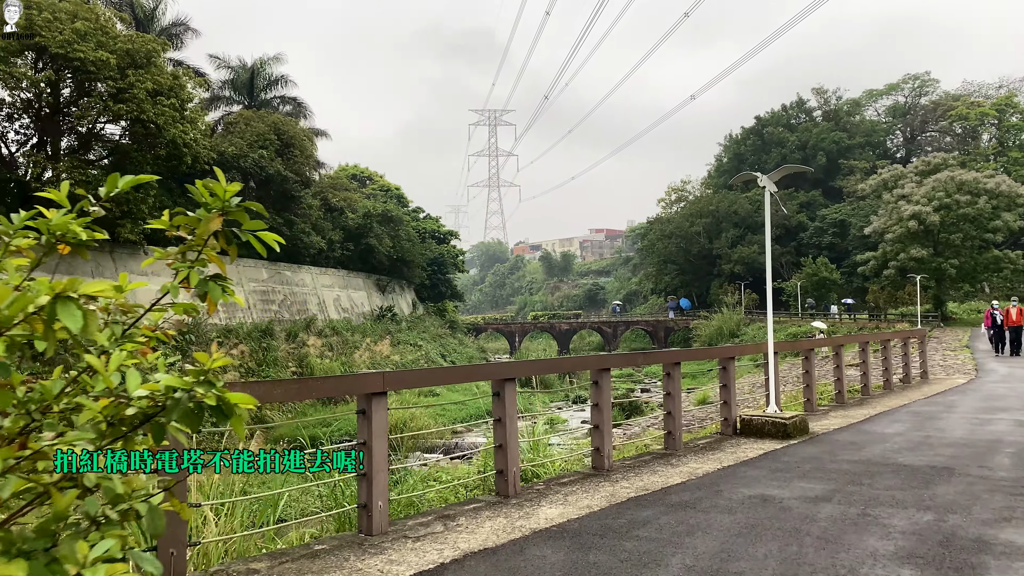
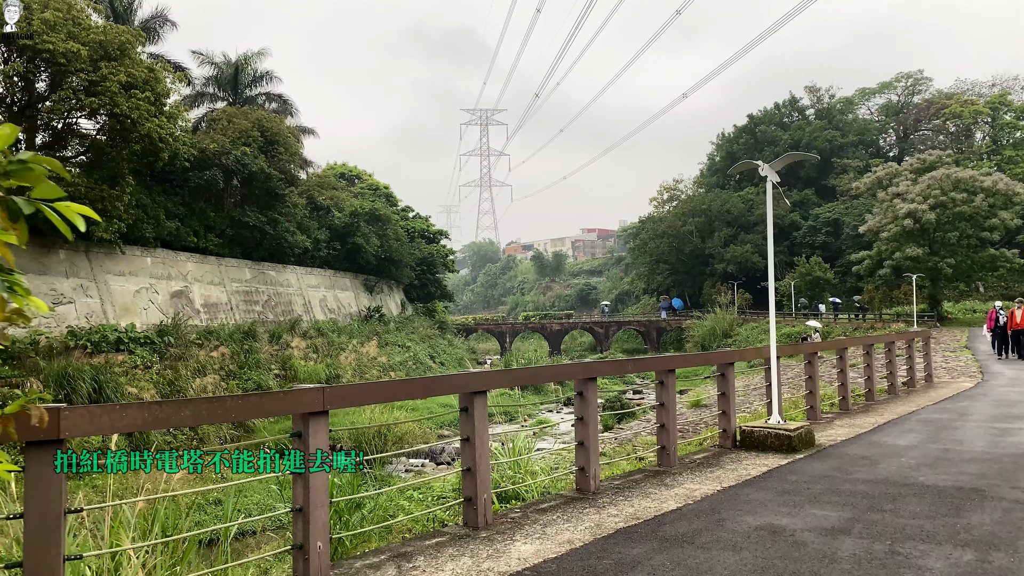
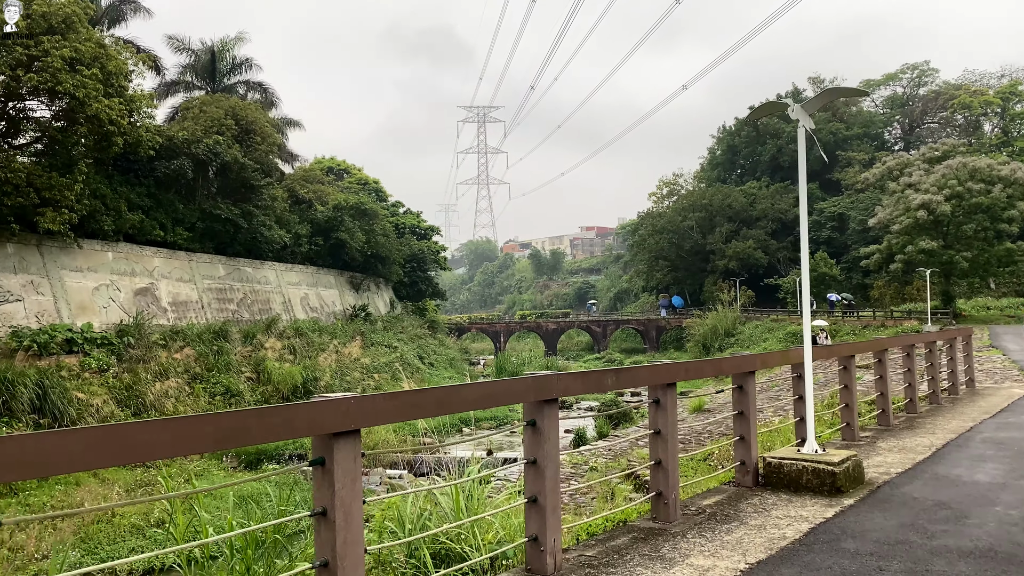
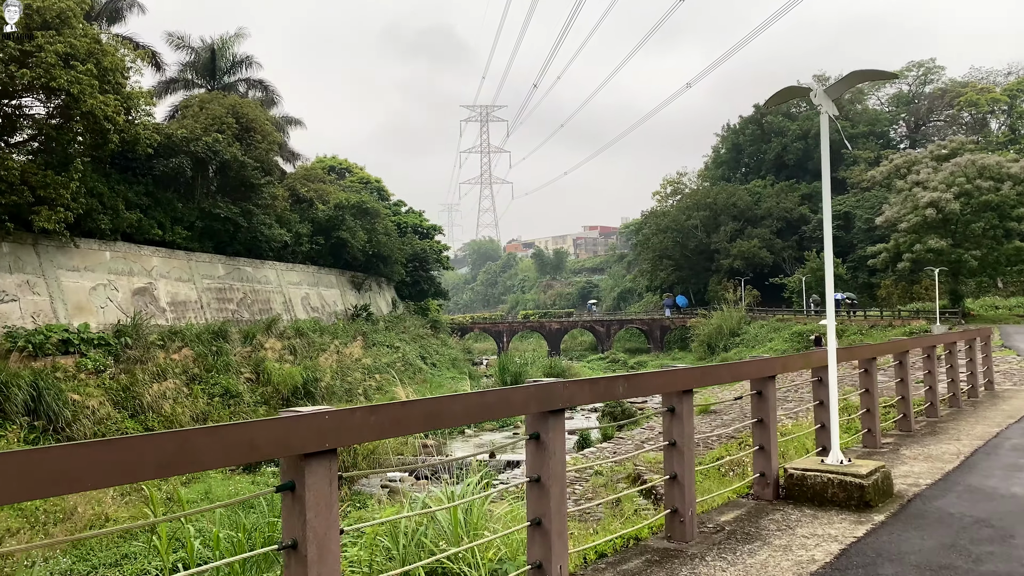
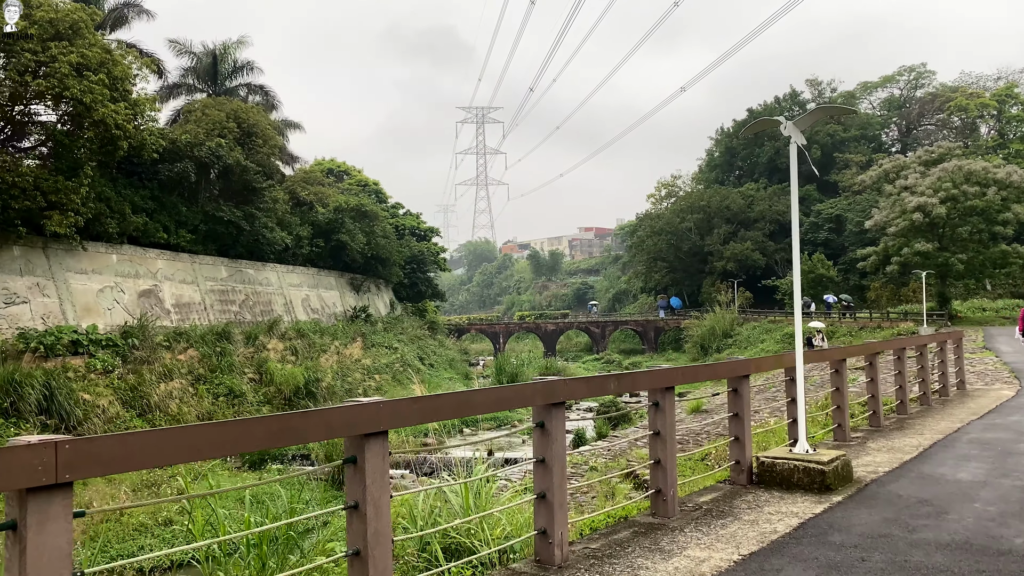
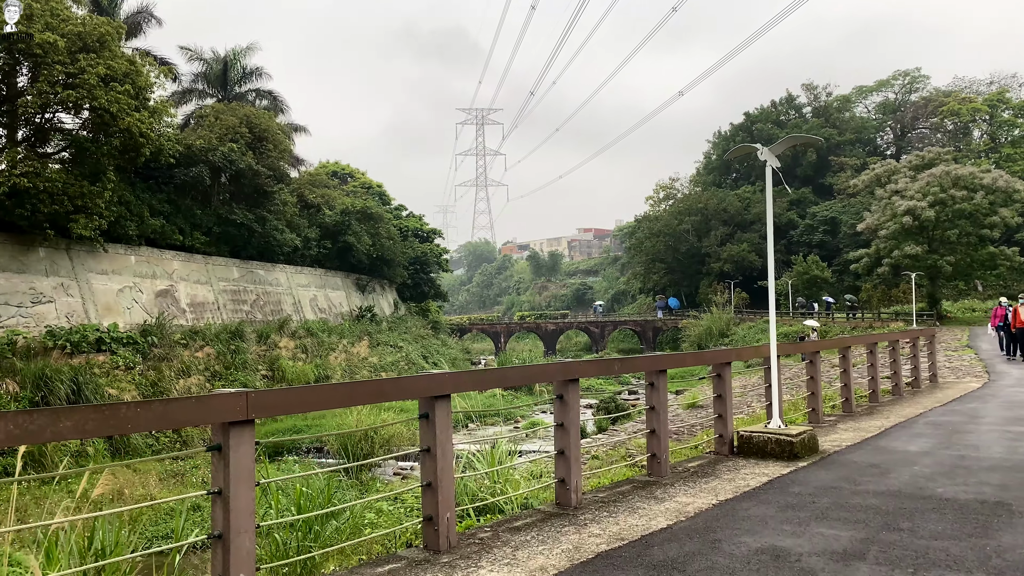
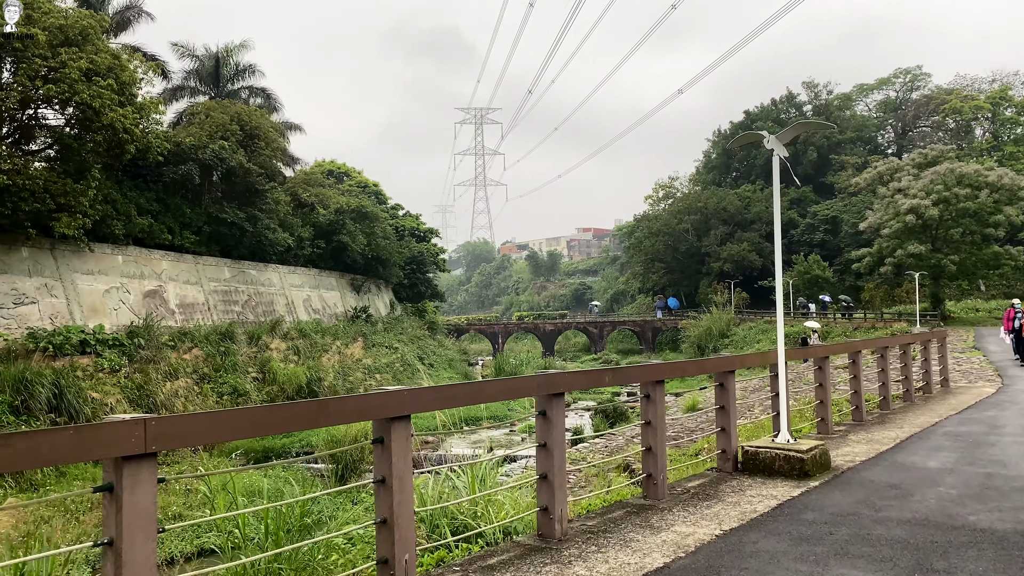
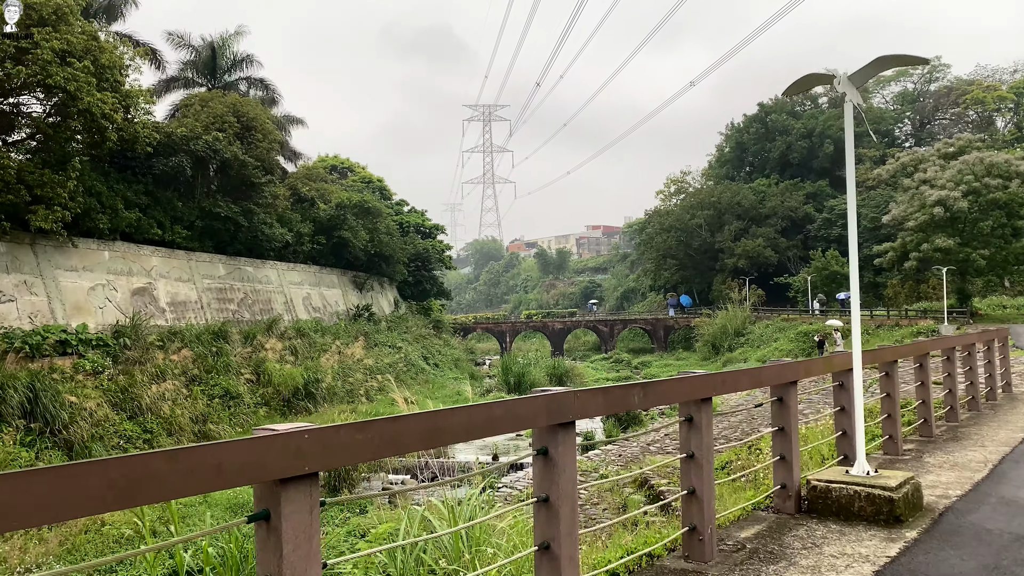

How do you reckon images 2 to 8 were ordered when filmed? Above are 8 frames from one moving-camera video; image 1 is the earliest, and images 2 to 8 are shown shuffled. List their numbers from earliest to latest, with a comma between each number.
2, 6, 7, 5, 3, 4, 8
